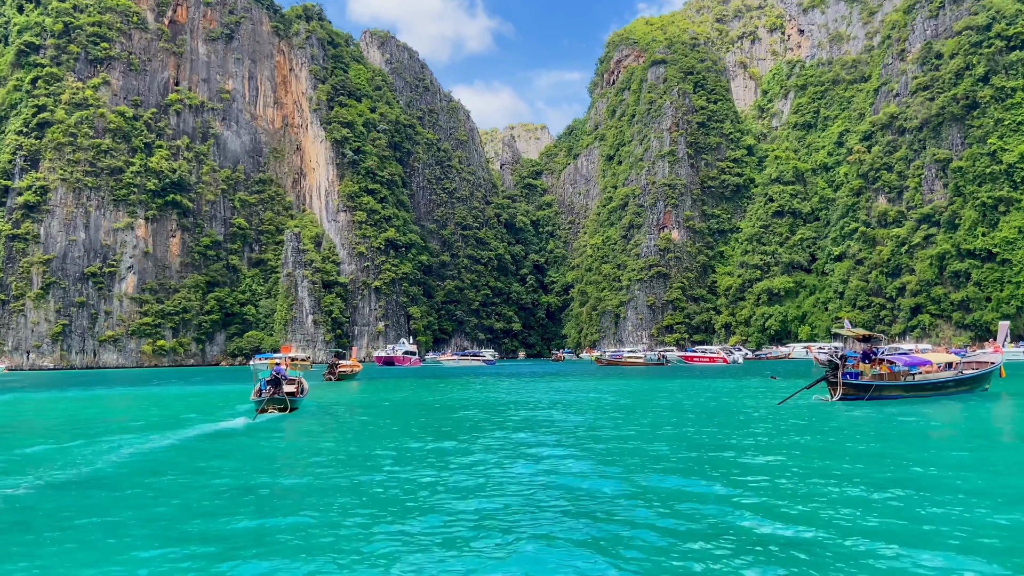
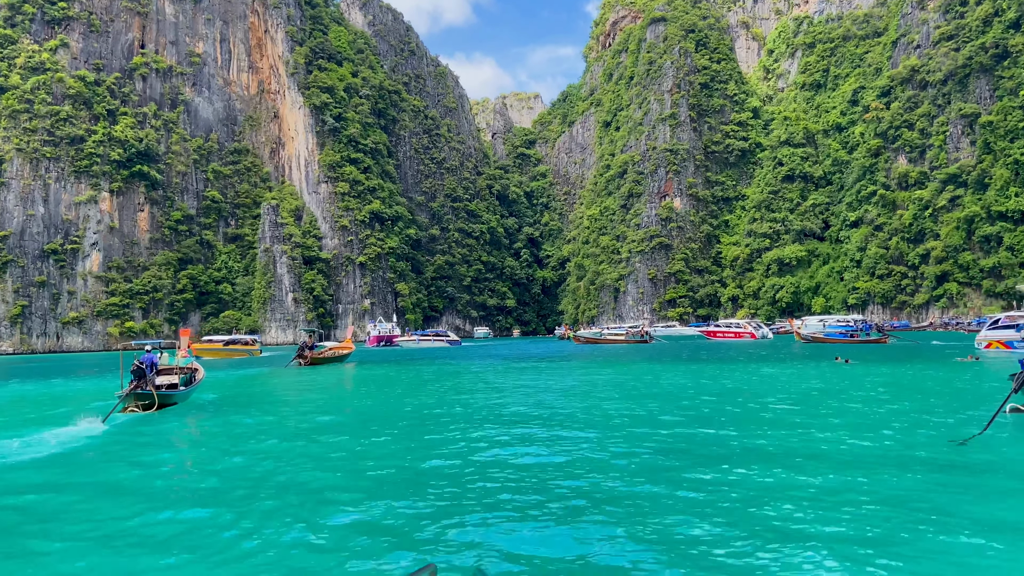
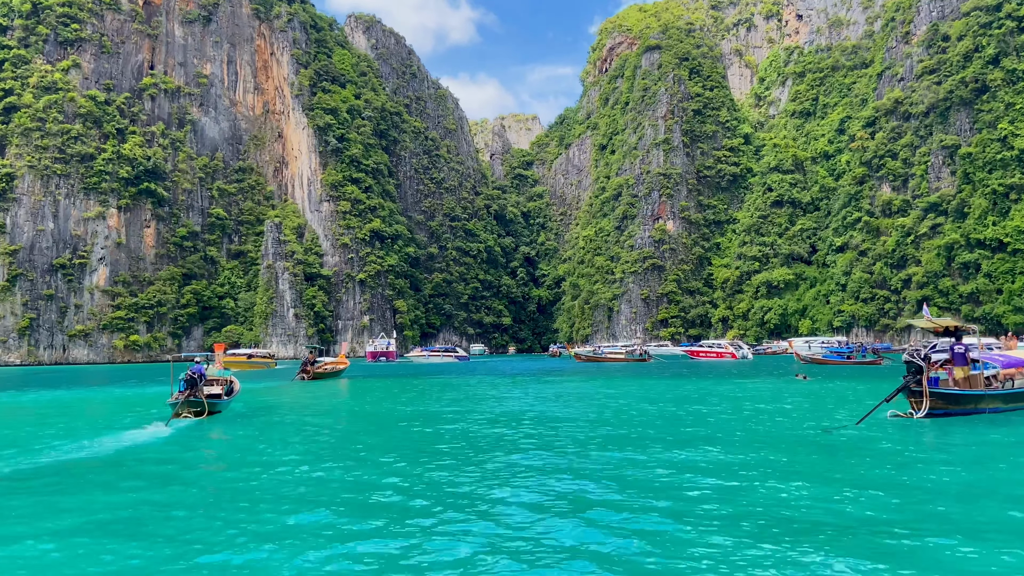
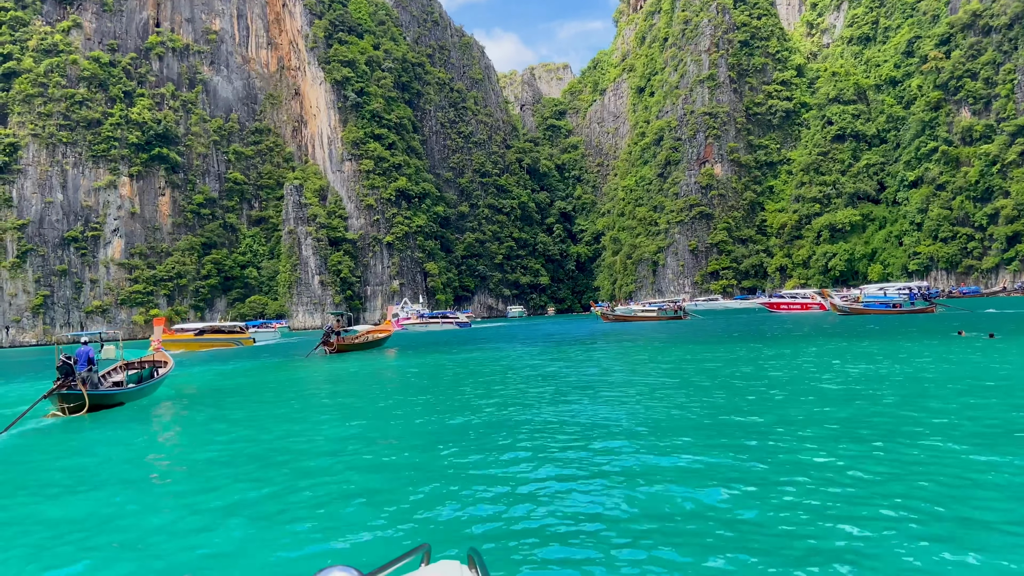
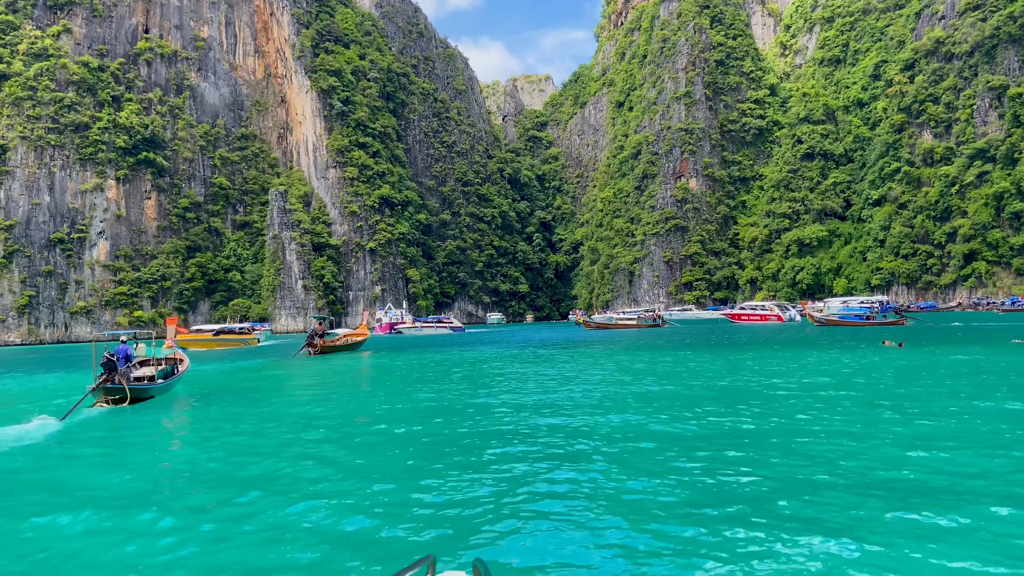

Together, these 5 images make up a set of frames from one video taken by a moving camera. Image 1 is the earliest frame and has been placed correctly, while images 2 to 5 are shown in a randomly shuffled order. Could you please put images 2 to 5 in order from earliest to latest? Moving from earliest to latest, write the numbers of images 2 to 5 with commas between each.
3, 2, 5, 4
